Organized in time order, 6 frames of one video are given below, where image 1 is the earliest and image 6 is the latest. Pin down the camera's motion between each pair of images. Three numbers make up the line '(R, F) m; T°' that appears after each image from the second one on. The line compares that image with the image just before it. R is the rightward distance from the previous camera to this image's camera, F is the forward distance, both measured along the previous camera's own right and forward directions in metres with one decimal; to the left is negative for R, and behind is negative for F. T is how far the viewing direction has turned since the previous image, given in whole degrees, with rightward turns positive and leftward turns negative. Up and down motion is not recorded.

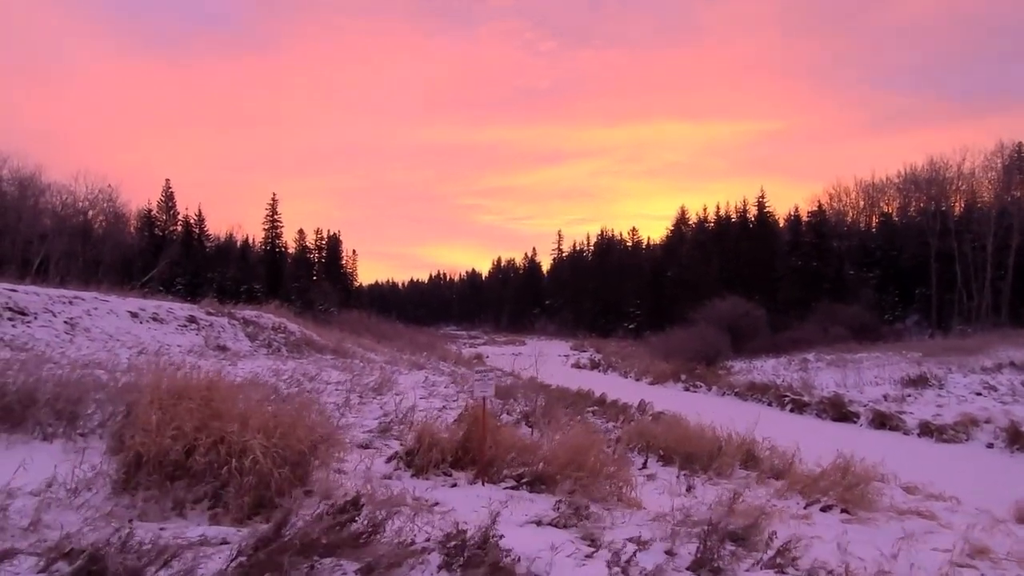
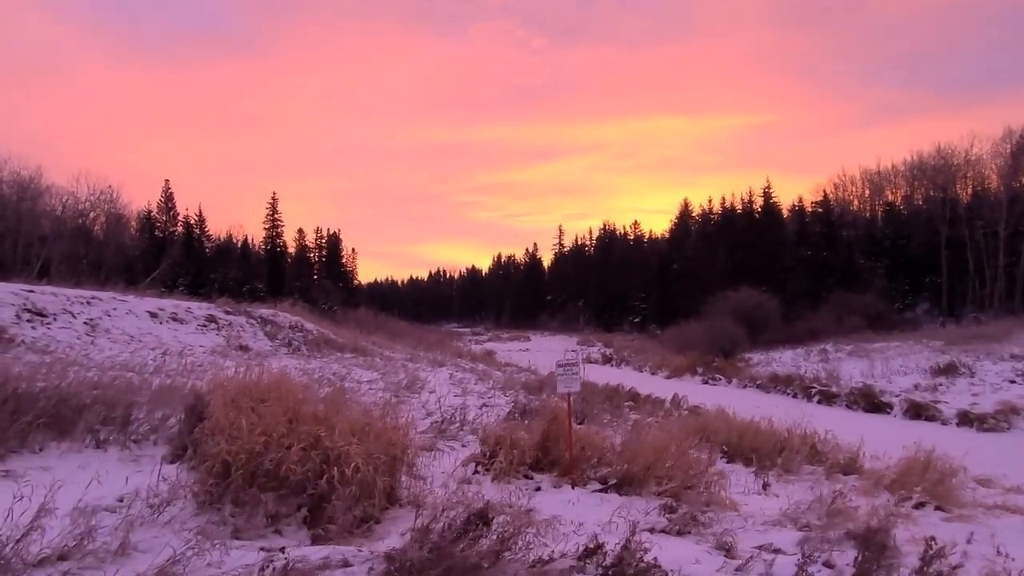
(-0.8, +0.6) m; 0°
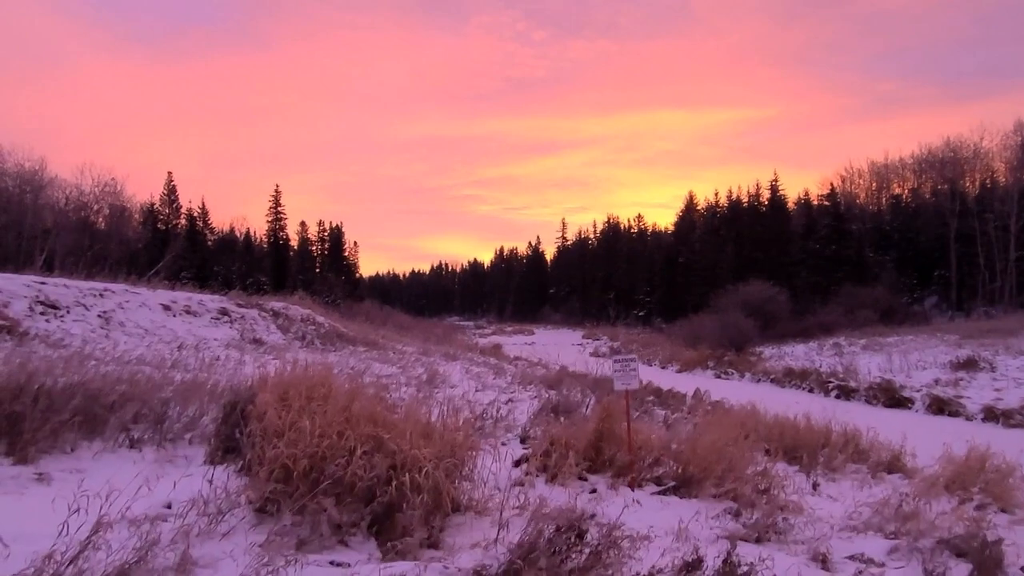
(-0.5, +0.4) m; 0°
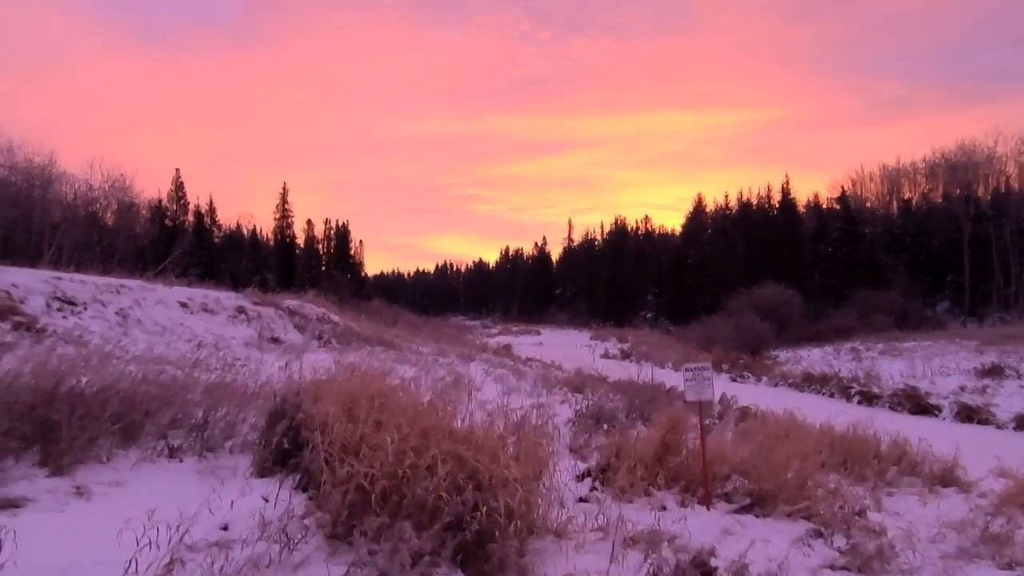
(-0.5, +0.4) m; 0°
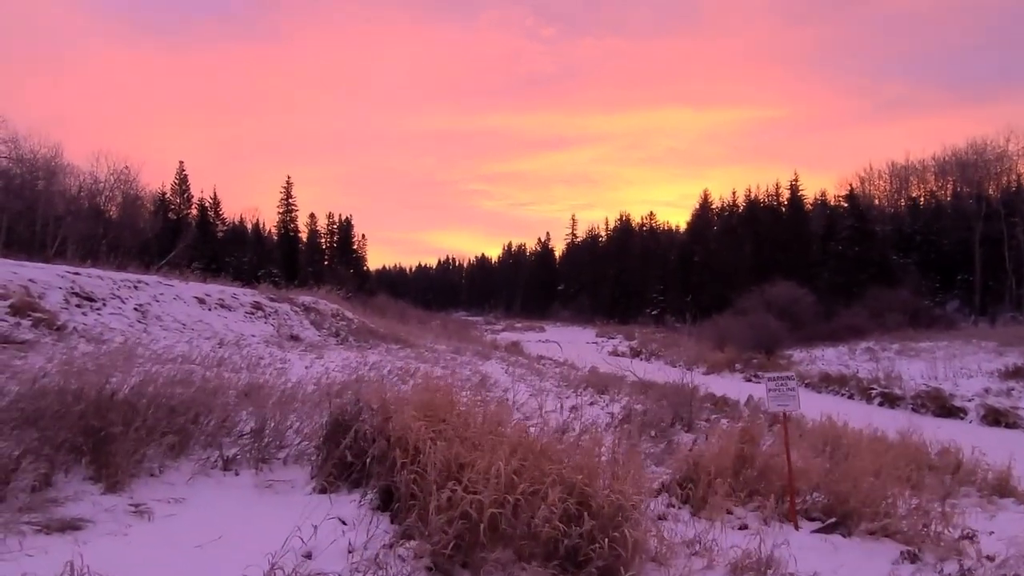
(-0.6, +0.4) m; 0°
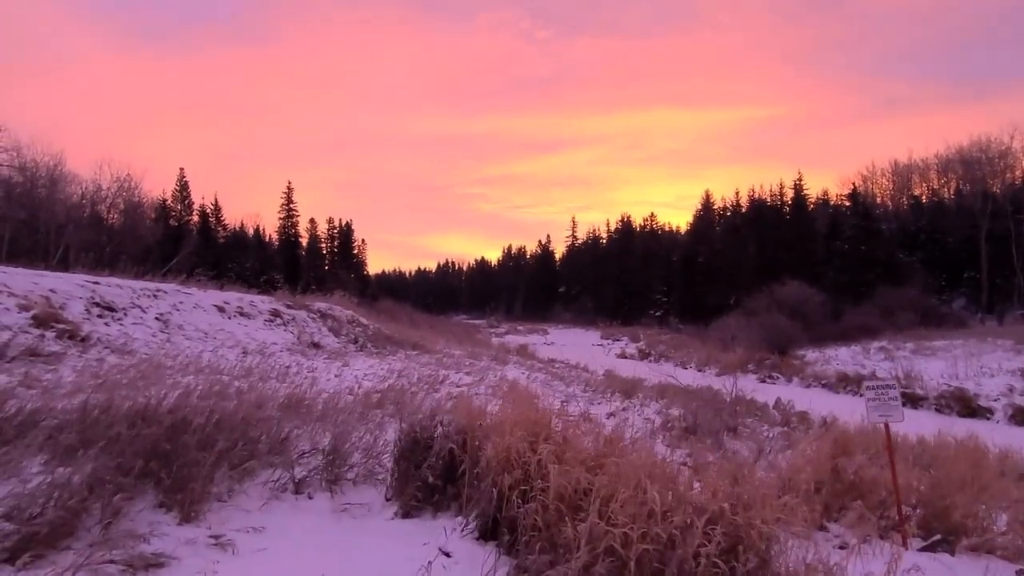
(-0.6, +0.4) m; 0°
